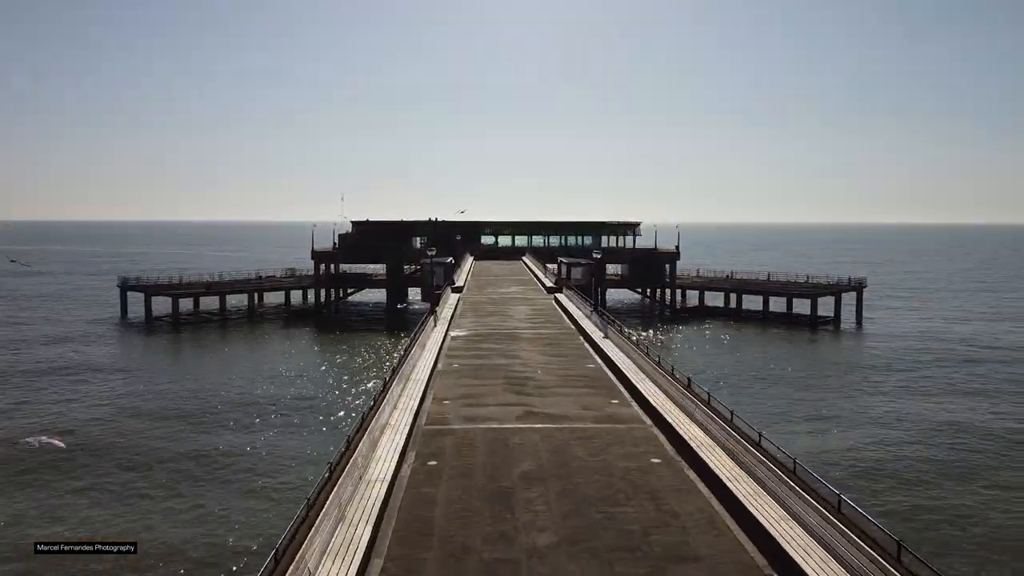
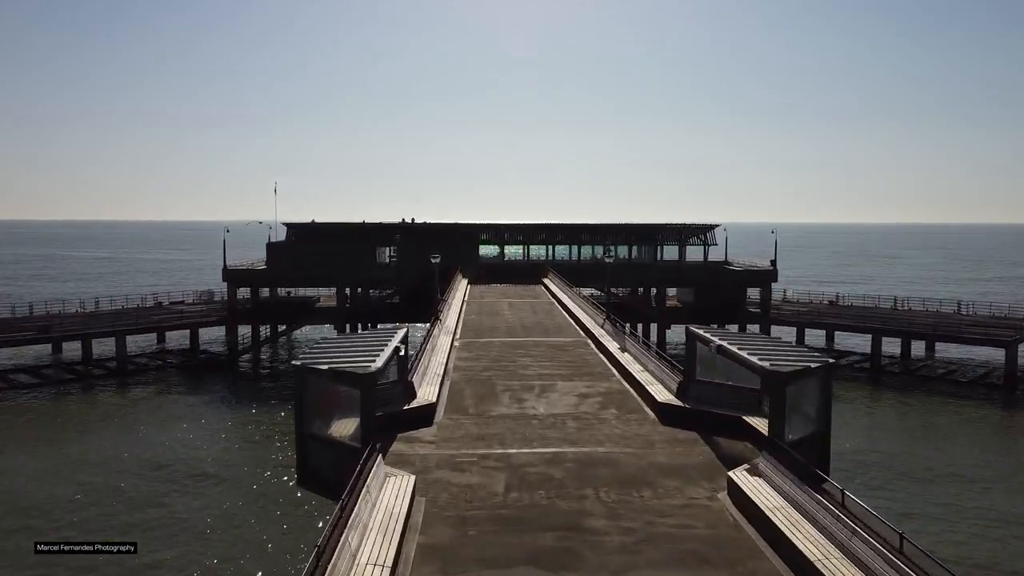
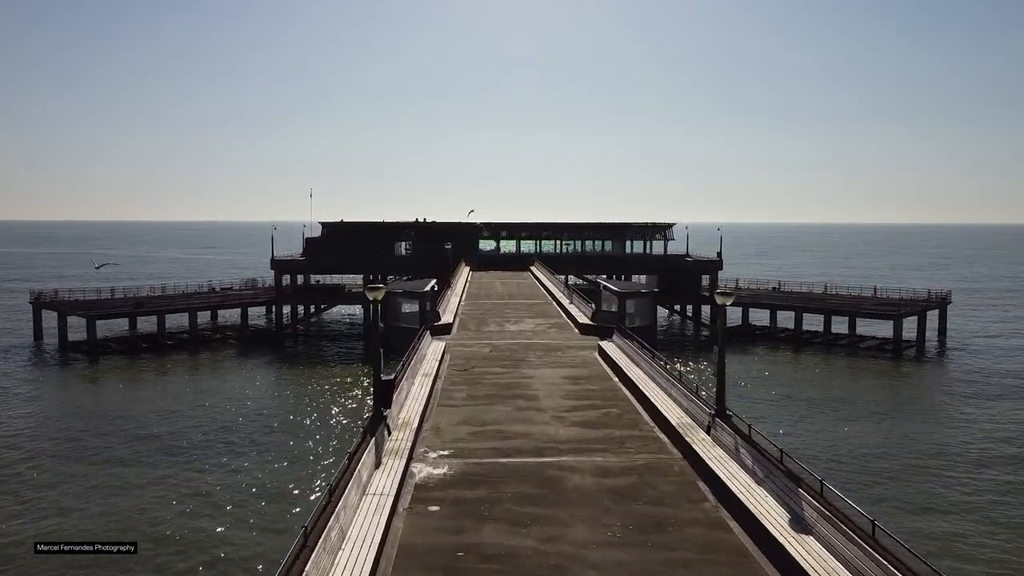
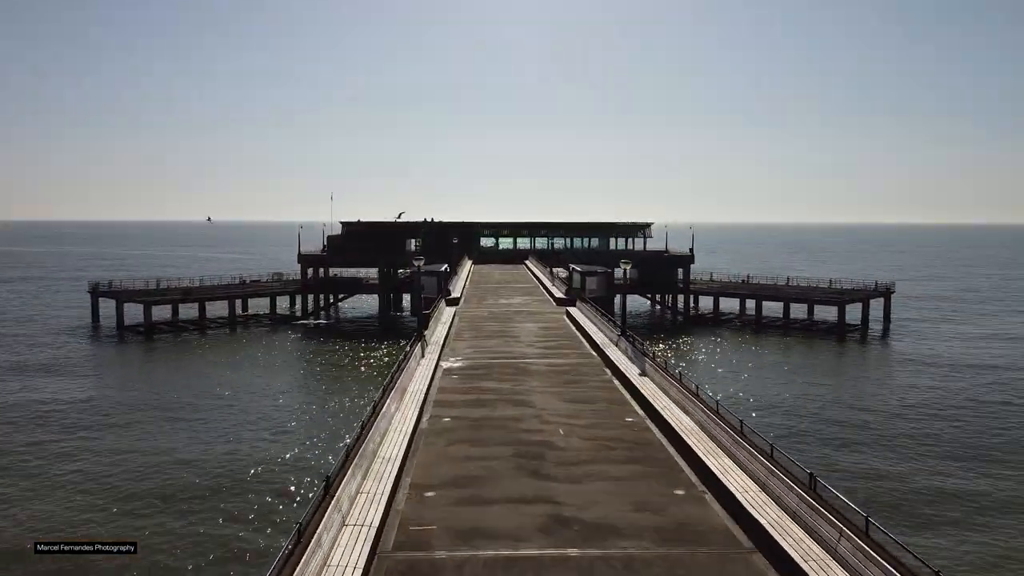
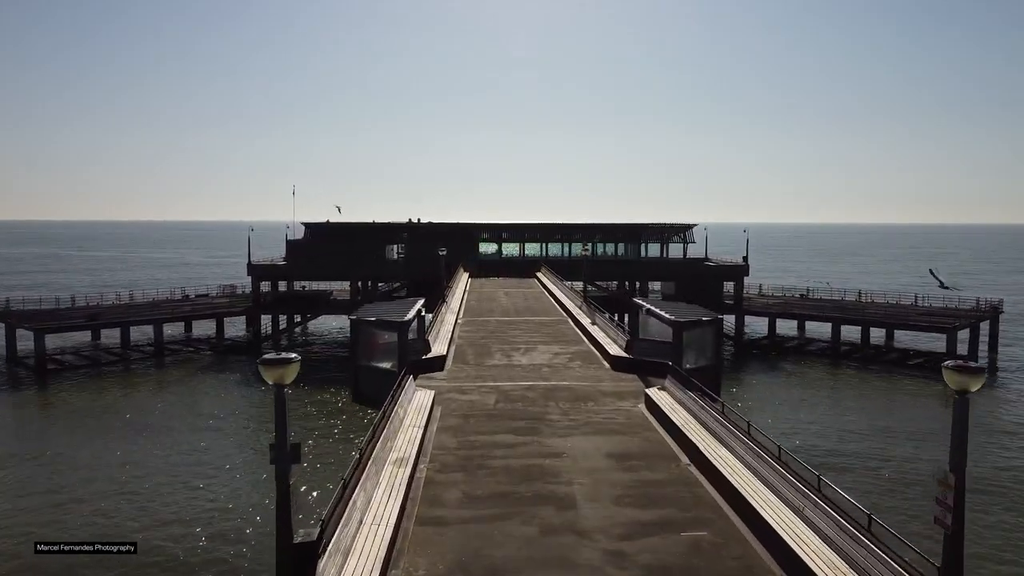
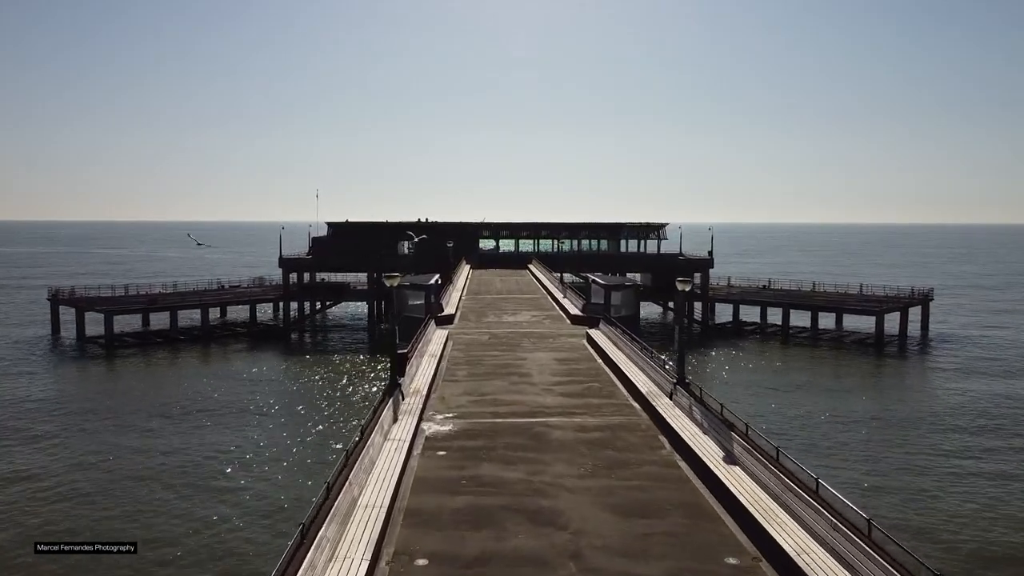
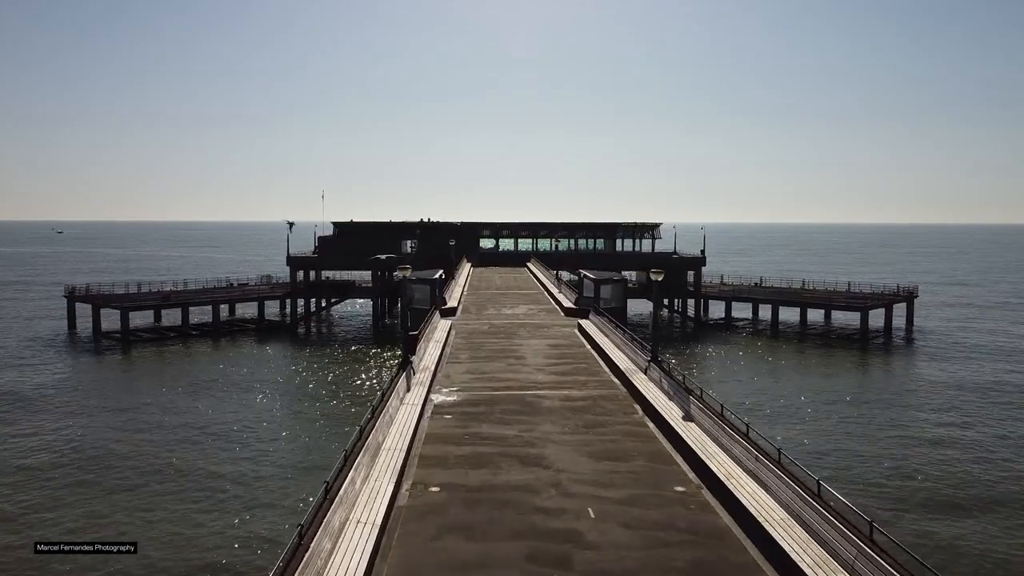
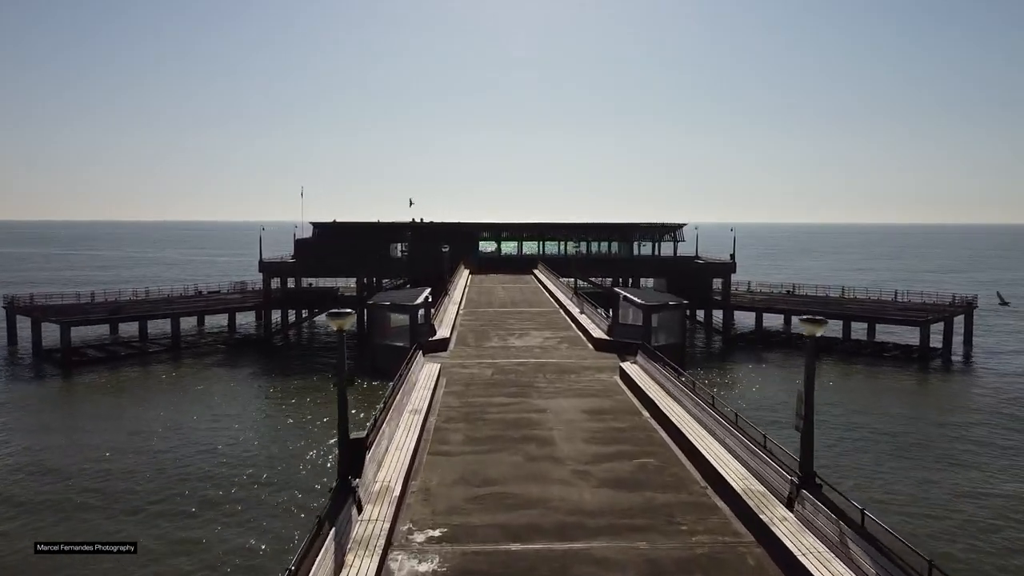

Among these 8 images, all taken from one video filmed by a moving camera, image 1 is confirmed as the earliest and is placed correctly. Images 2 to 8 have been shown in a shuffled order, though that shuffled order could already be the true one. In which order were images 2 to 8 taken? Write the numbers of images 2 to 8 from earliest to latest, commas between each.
4, 7, 6, 3, 8, 5, 2
